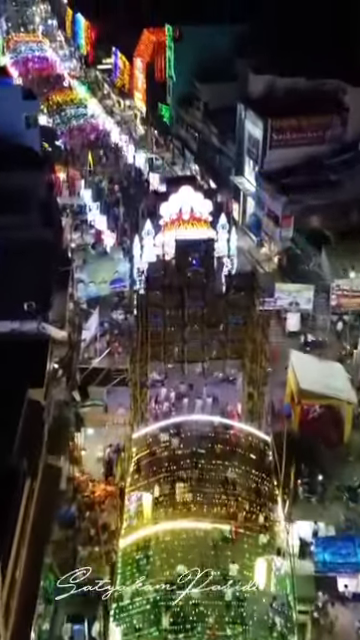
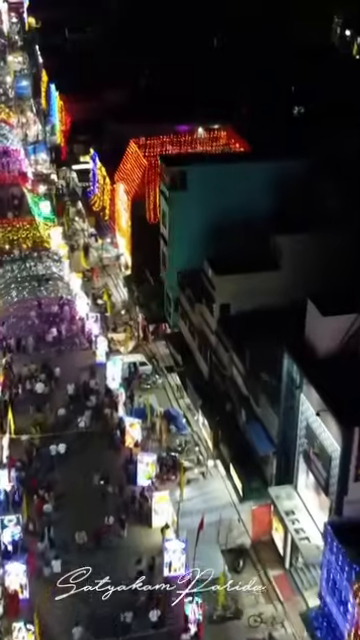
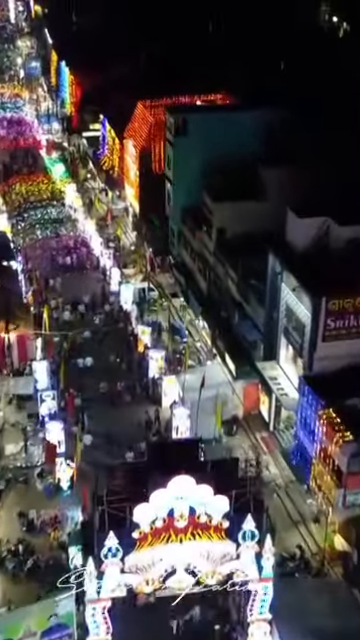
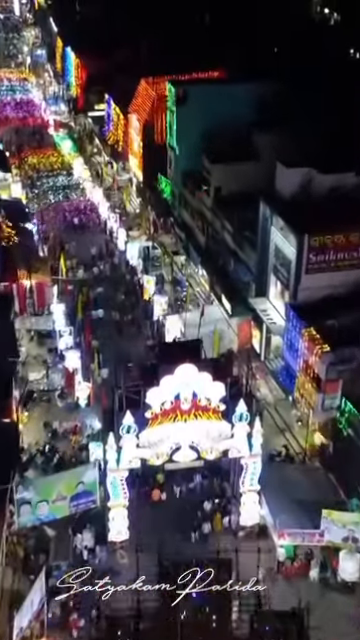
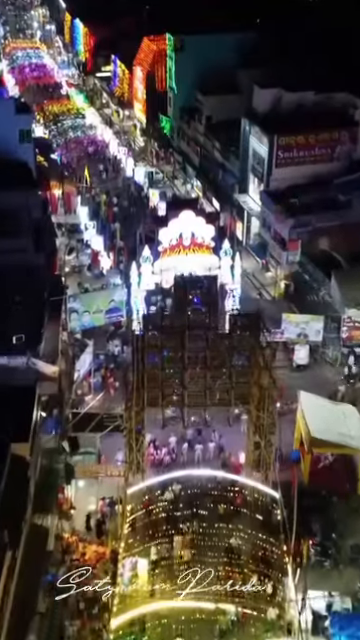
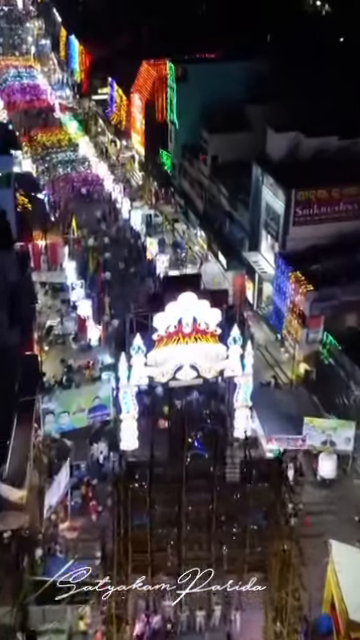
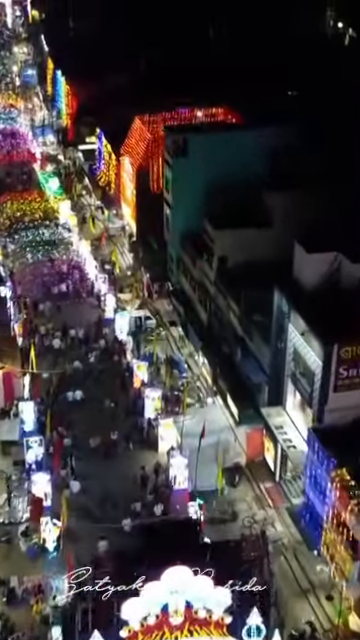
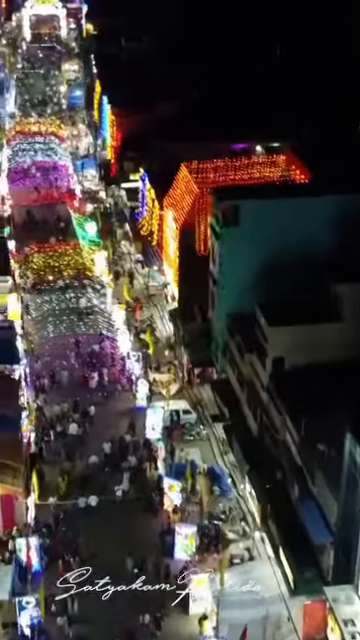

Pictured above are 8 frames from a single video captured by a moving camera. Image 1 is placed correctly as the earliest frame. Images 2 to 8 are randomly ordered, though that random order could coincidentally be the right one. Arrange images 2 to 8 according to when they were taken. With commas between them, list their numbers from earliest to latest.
5, 6, 4, 3, 7, 2, 8
